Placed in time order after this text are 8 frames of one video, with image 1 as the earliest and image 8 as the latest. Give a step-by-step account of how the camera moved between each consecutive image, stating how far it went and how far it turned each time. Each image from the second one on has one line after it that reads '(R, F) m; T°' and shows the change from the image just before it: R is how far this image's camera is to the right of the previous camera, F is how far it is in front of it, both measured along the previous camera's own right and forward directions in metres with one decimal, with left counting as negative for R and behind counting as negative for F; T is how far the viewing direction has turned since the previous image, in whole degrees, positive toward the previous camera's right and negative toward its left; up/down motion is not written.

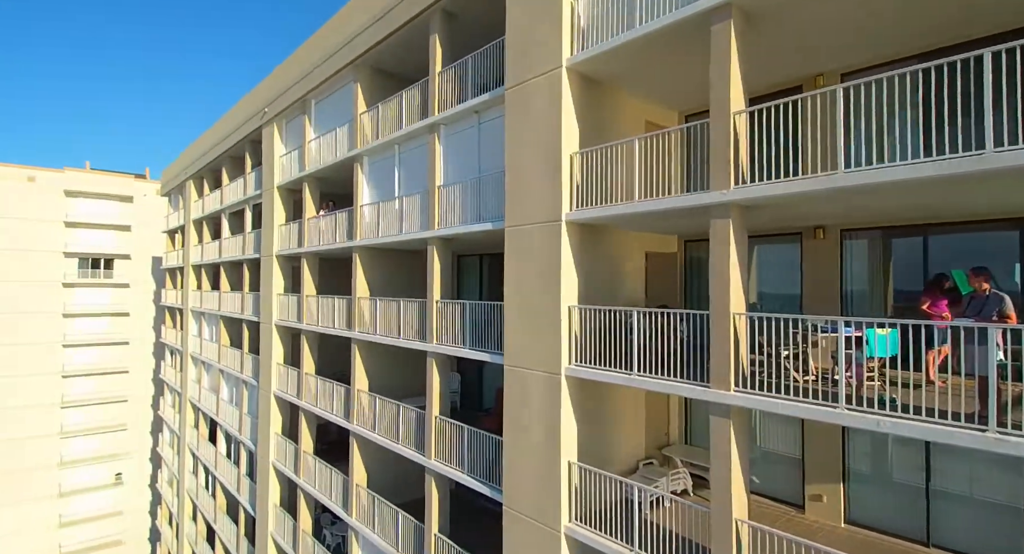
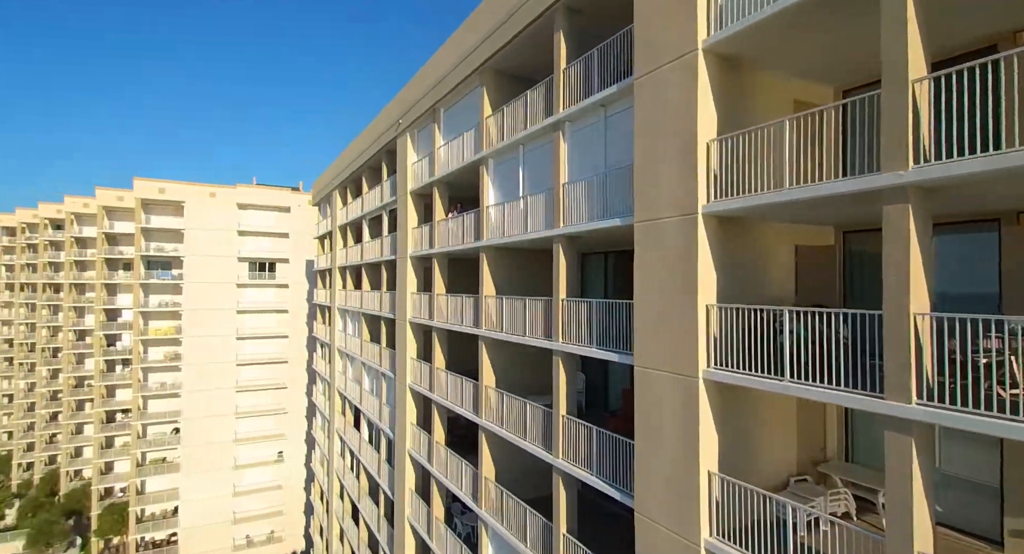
(-0.1, +0.1) m; -12°
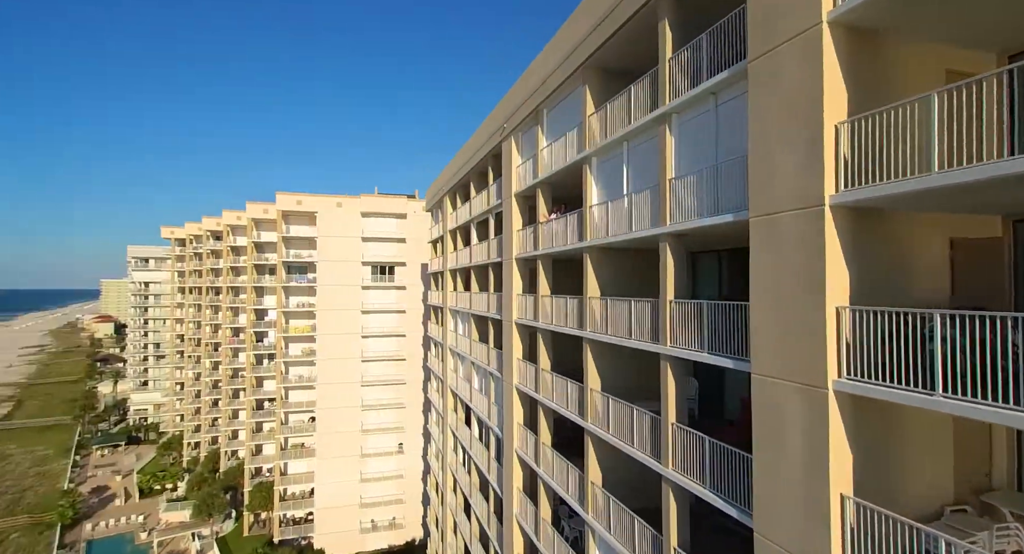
(0.0, +0.1) m; -11°
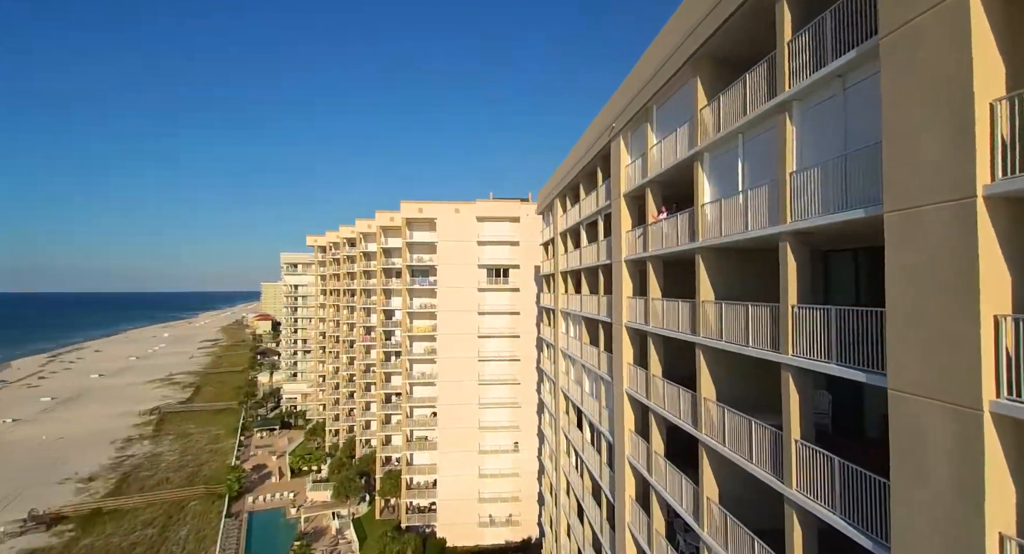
(+0.1, +0.1) m; -12°
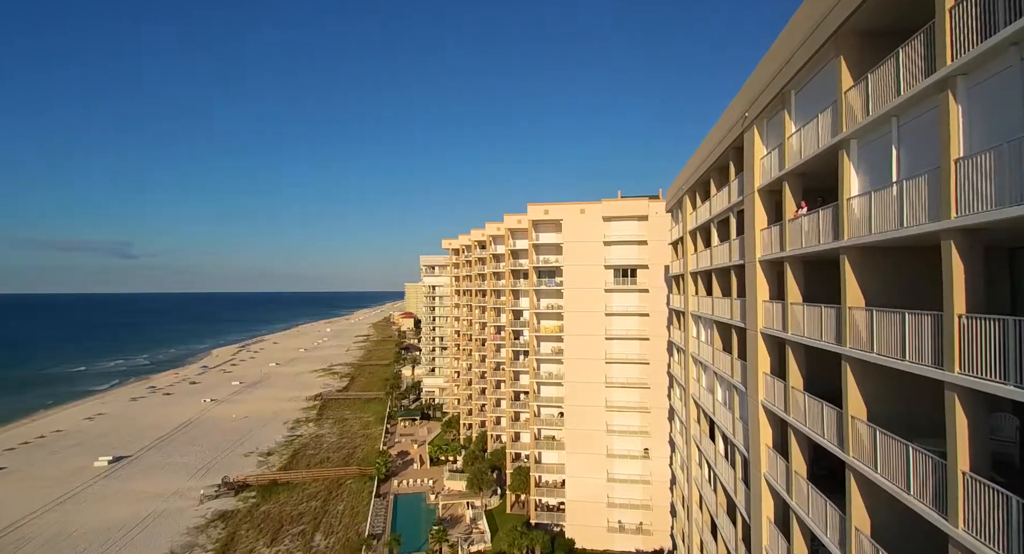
(+0.2, +0.1) m; -13°
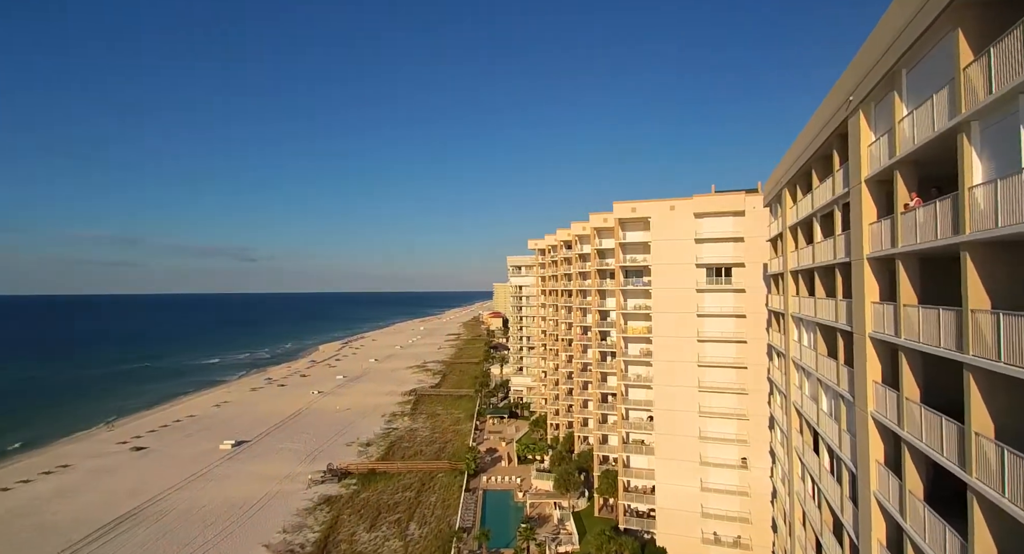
(+0.2, +0.1) m; -9°
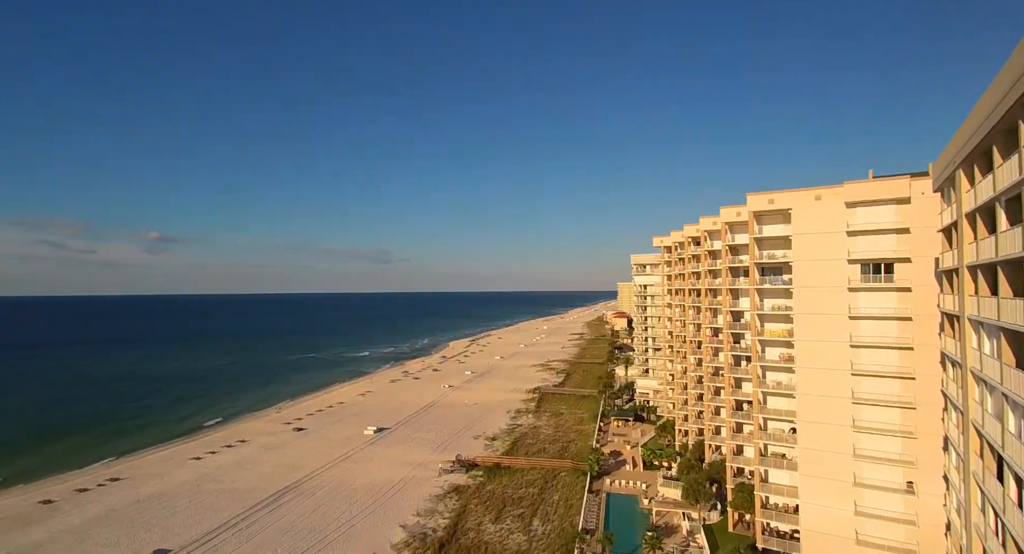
(+0.1, +0.6) m; -13°
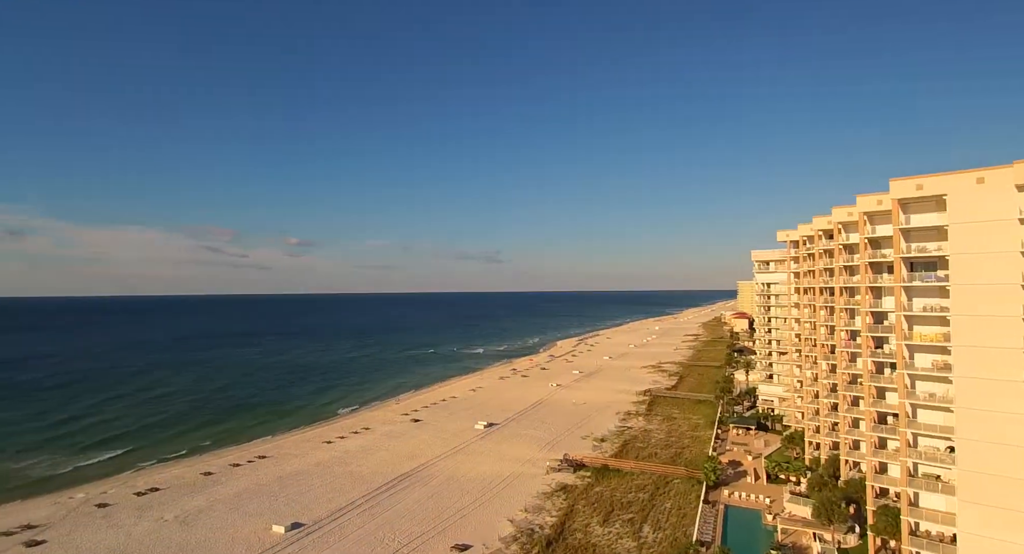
(-0.3, +1.3) m; -11°
